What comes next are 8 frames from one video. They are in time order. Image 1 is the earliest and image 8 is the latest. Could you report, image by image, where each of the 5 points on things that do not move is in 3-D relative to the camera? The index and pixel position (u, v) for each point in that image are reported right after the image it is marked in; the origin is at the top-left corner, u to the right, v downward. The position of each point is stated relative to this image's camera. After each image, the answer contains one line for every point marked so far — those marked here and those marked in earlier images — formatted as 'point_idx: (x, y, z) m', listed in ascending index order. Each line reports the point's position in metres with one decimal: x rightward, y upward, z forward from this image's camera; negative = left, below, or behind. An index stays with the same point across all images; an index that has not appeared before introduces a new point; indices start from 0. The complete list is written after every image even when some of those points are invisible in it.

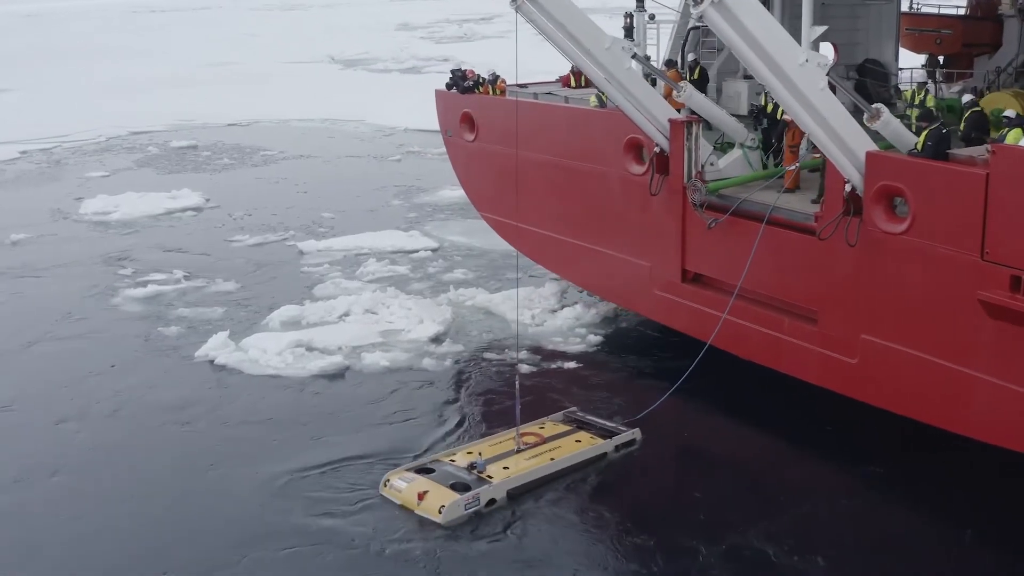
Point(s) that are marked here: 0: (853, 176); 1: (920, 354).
0: (+1.5, +0.5, +6.5) m
1: (+1.7, -0.3, +6.3) m
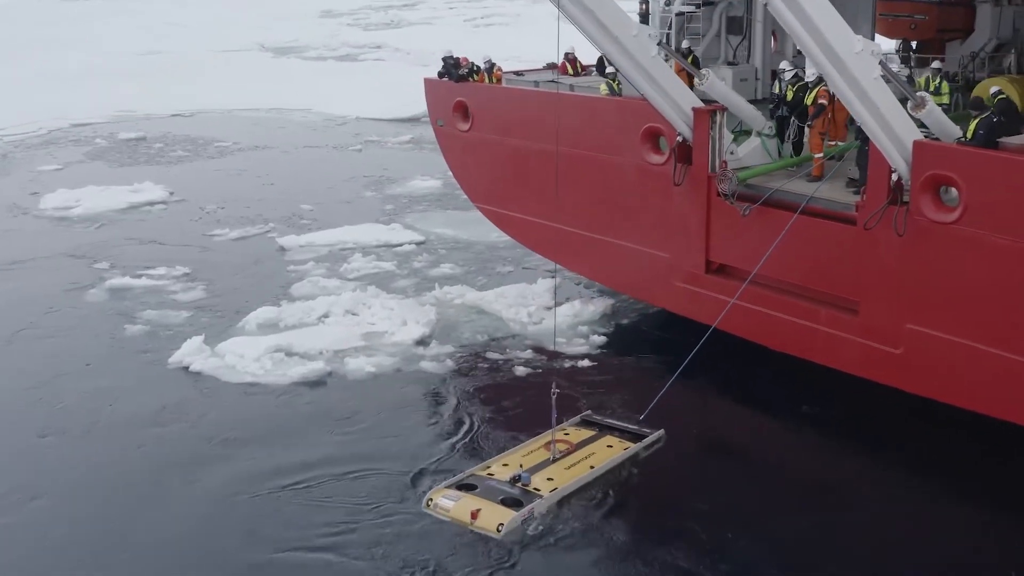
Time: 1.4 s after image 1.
0: (+1.6, +0.5, +6.3) m
1: (+1.9, -0.2, +6.1) m
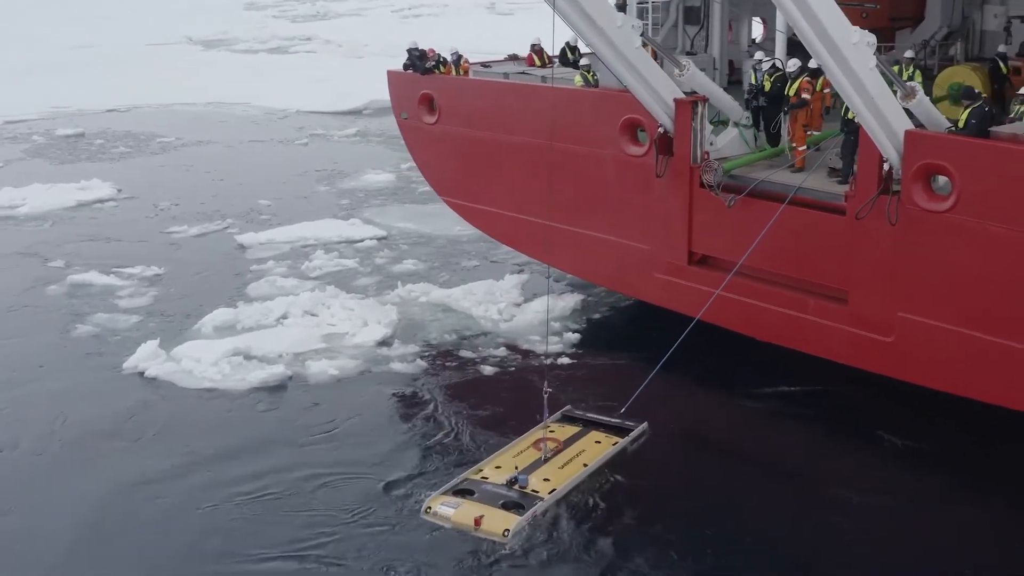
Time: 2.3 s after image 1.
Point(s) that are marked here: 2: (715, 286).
0: (+1.6, +0.6, +6.3) m
1: (+1.9, -0.2, +6.1) m
2: (+1.0, 0.0, +7.0) m
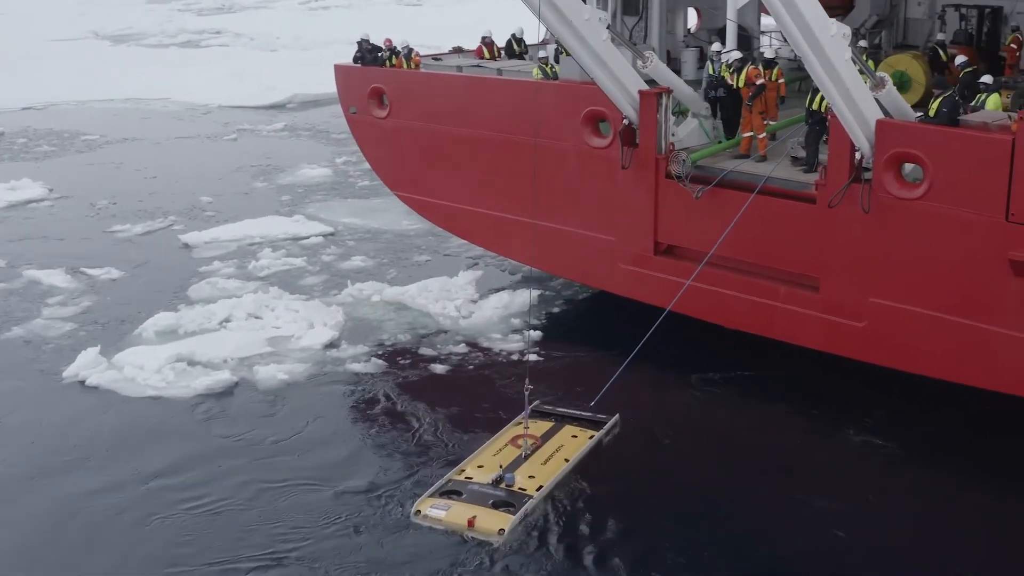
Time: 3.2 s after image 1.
0: (+1.5, +0.6, +6.3) m
1: (+1.8, -0.1, +6.2) m
2: (+0.8, +0.1, +7.0) m
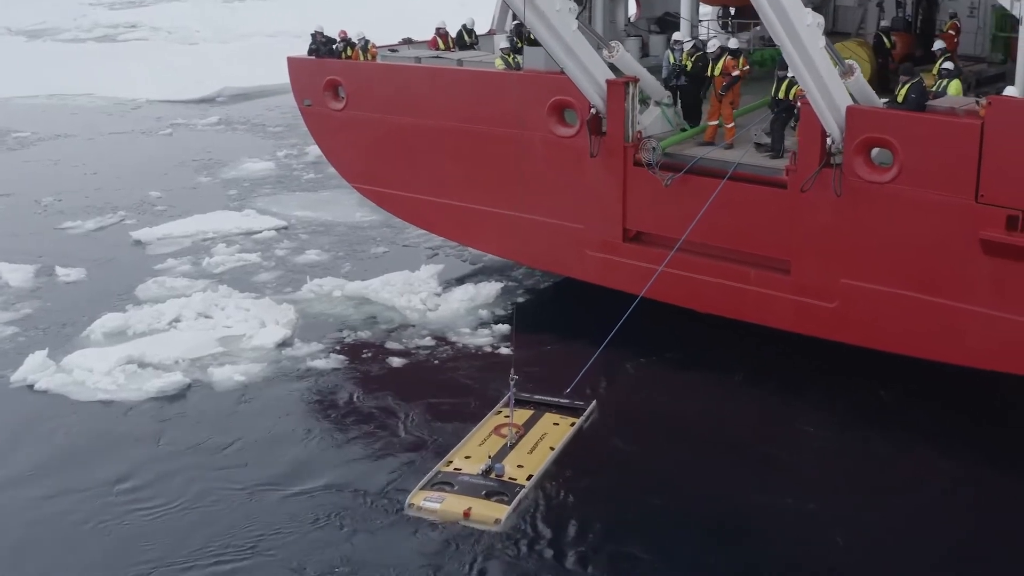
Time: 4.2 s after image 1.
0: (+1.4, +0.7, +6.4) m
1: (+1.7, 0.0, +6.3) m
2: (+0.7, +0.1, +7.1) m
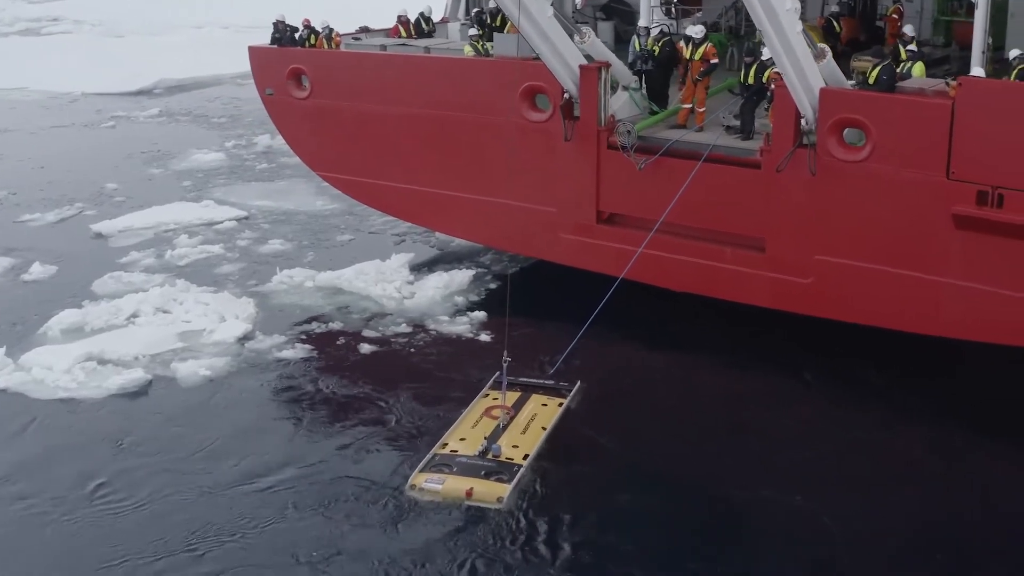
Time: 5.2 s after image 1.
0: (+1.3, +0.8, +6.5) m
1: (+1.7, +0.1, +6.5) m
2: (+0.5, +0.2, +7.1) m
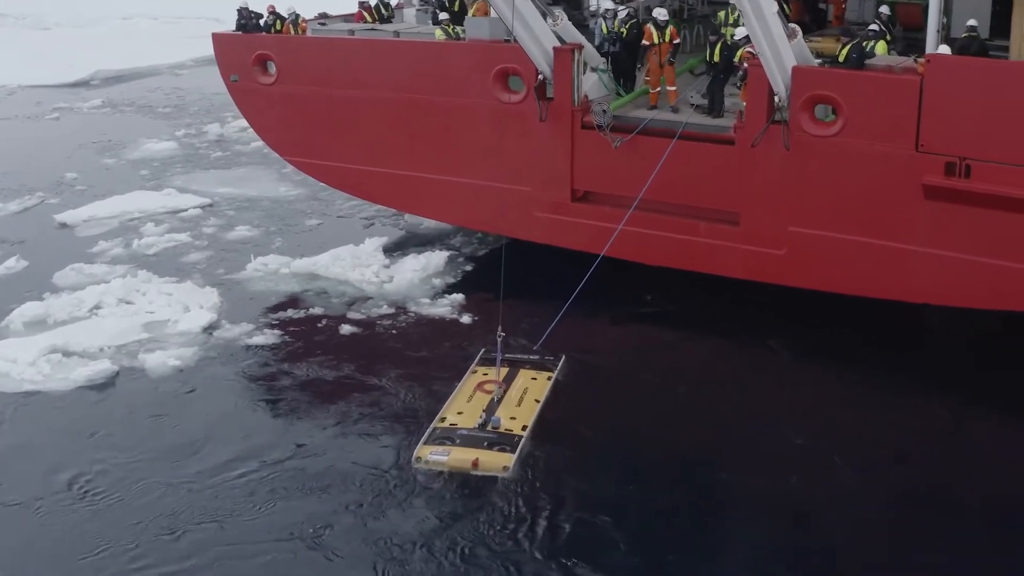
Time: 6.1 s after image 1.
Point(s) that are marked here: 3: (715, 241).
0: (+1.2, +0.9, +6.7) m
1: (+1.6, +0.2, +6.7) m
2: (+0.4, +0.3, +7.2) m
3: (+1.0, +0.2, +7.0) m
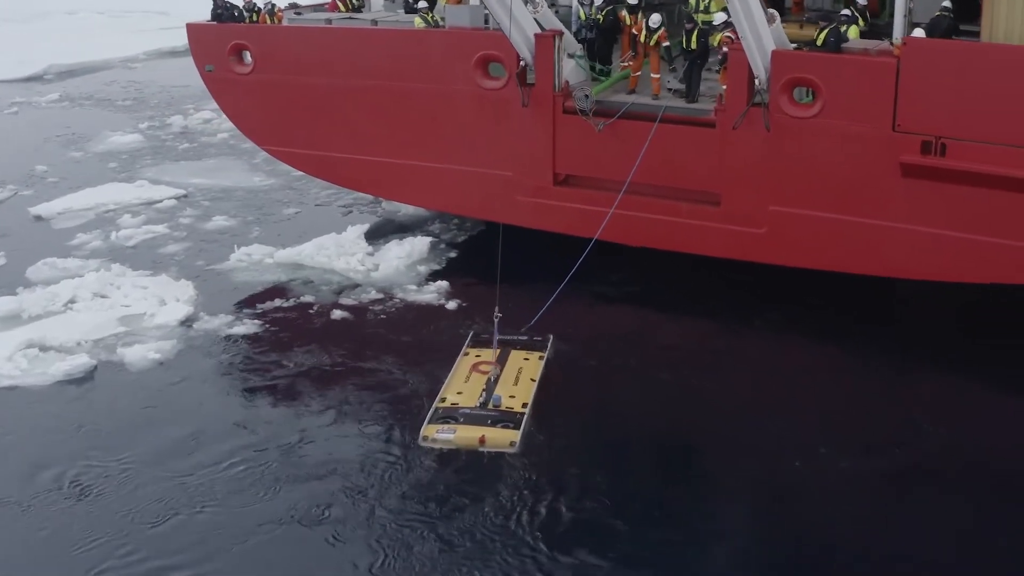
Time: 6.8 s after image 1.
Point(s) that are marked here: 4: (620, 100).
0: (+1.2, +1.0, +6.8) m
1: (+1.6, +0.3, +6.8) m
2: (+0.3, +0.4, +7.3) m
3: (+0.9, +0.3, +7.2) m
4: (+0.5, +0.9, +7.3) m
